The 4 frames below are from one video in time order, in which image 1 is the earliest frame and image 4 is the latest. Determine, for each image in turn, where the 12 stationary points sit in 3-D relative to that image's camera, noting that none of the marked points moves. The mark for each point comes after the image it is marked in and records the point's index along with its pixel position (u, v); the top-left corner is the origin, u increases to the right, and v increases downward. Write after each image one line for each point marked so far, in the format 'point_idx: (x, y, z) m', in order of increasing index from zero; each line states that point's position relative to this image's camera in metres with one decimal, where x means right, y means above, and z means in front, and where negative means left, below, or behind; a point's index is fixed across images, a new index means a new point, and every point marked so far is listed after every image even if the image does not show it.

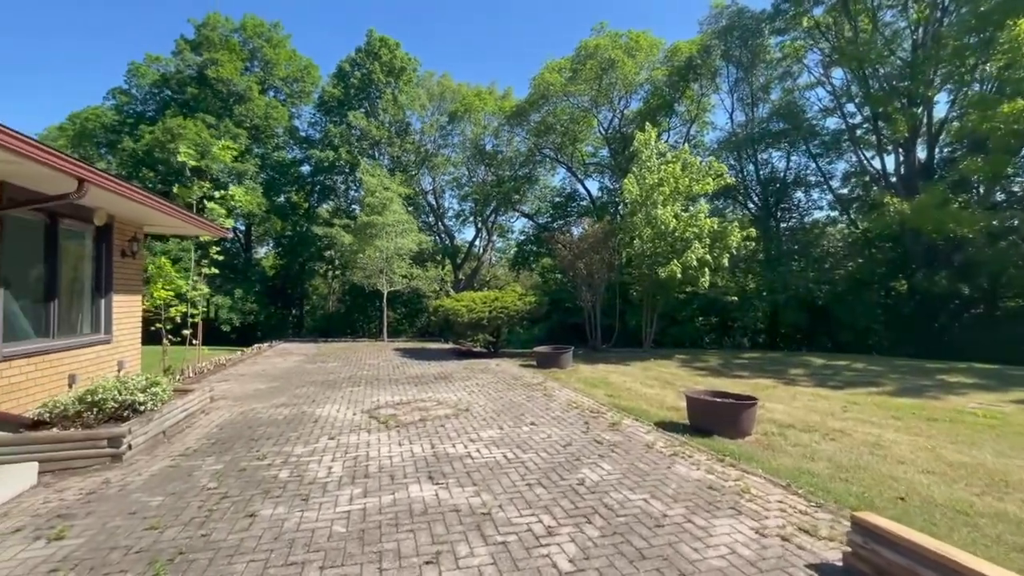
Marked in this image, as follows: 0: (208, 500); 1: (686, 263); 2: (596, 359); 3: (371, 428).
0: (-2.5, -1.7, +3.9) m
1: (+4.7, +0.7, +12.8) m
2: (+2.3, -2.0, +13.3) m
3: (-1.8, -1.7, +6.0) m
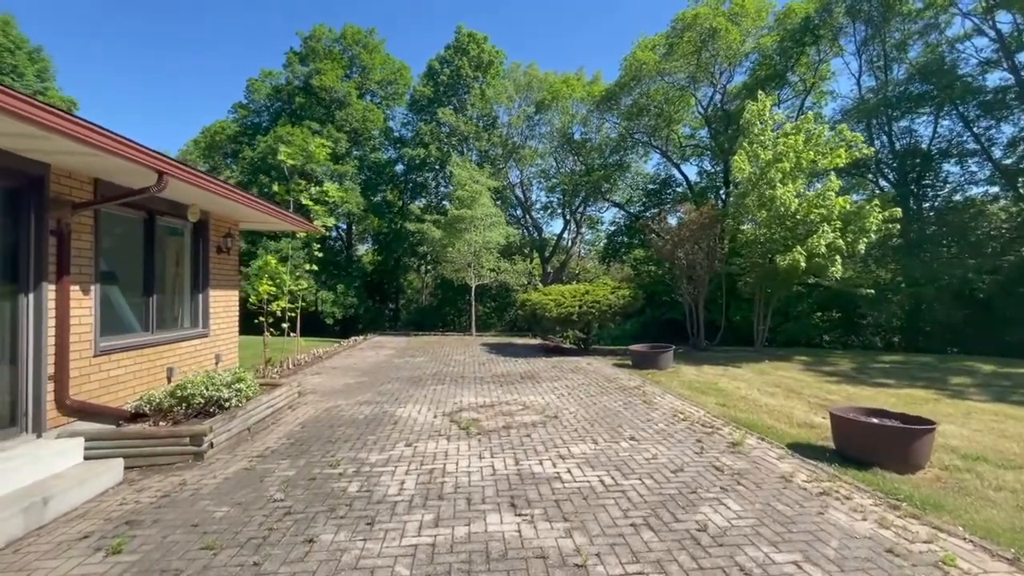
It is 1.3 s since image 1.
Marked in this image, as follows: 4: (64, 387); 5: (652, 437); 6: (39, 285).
0: (-1.8, -1.7, +3.6) m
1: (+6.8, +0.9, +11.0) m
2: (+4.6, -1.8, +11.9) m
3: (-0.7, -1.7, +5.5) m
4: (-4.2, -0.9, +4.5) m
5: (+1.5, -1.6, +5.3) m
6: (-4.2, 0.0, +4.3) m
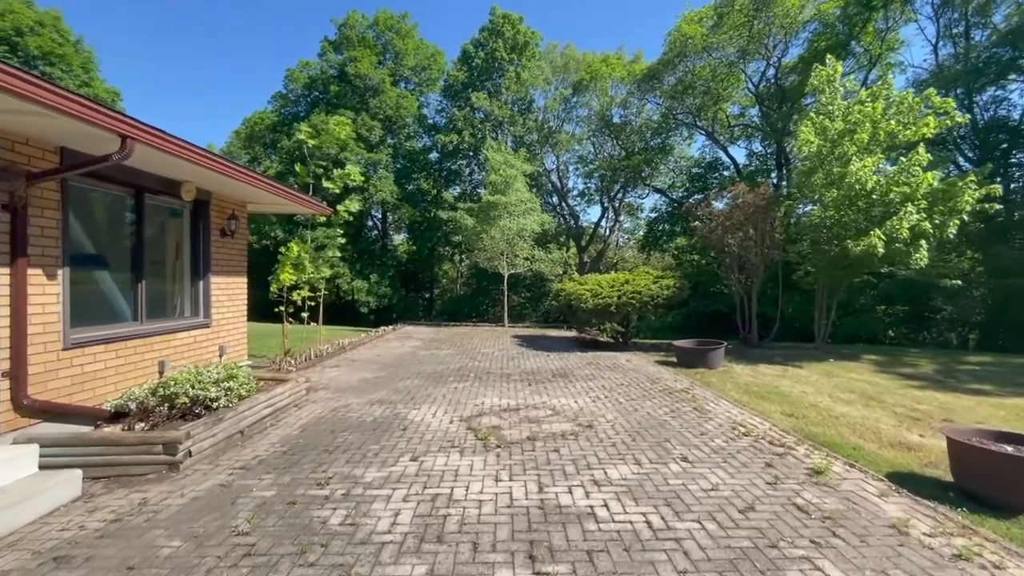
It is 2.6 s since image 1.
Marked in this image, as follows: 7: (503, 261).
0: (-1.7, -1.6, +2.8) m
1: (+7.5, +1.1, +9.5) m
2: (+5.4, -1.5, +10.7) m
3: (-0.4, -1.5, +4.7) m
4: (-4.0, -0.8, +3.9) m
5: (+1.8, -1.5, +4.3) m
6: (-4.0, +0.2, +3.7) m
7: (-0.4, +1.1, +19.8) m
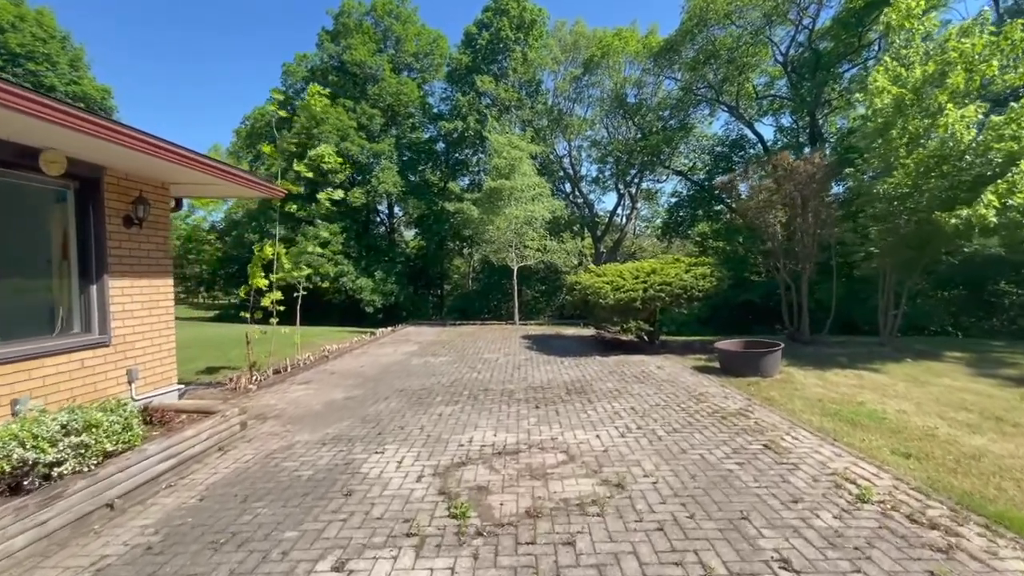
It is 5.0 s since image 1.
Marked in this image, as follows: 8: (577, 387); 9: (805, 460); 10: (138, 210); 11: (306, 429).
0: (-1.8, -1.6, +1.2) m
1: (+7.5, +1.4, +7.6) m
2: (+5.5, -1.3, +8.8) m
3: (-0.5, -1.5, +3.0) m
4: (-4.1, -0.9, +2.3) m
5: (+1.7, -1.5, +2.6) m
6: (-4.2, +0.1, +2.1) m
7: (0.0, +1.3, +18.1) m
8: (+0.9, -1.4, +7.0) m
9: (+2.5, -1.4, +4.1) m
10: (-4.1, +0.9, +5.4) m
11: (-2.3, -1.6, +5.4) m
